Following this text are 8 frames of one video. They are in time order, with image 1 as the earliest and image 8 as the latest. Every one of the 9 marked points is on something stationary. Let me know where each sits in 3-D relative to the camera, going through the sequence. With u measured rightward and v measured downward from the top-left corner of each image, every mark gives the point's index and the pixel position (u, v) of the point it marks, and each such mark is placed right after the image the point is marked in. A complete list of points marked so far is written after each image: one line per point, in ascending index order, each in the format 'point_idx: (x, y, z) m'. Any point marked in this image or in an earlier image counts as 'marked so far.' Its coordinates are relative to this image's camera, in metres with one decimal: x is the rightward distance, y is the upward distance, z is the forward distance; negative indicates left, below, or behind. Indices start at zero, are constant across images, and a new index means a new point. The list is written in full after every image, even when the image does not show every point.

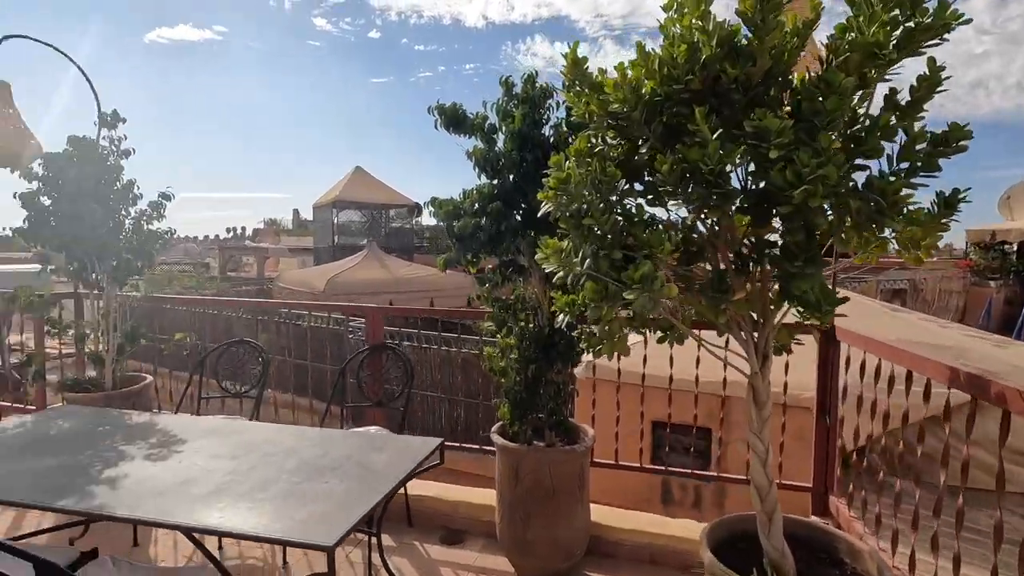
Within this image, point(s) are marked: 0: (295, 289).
0: (-3.9, 0.0, +9.6) m
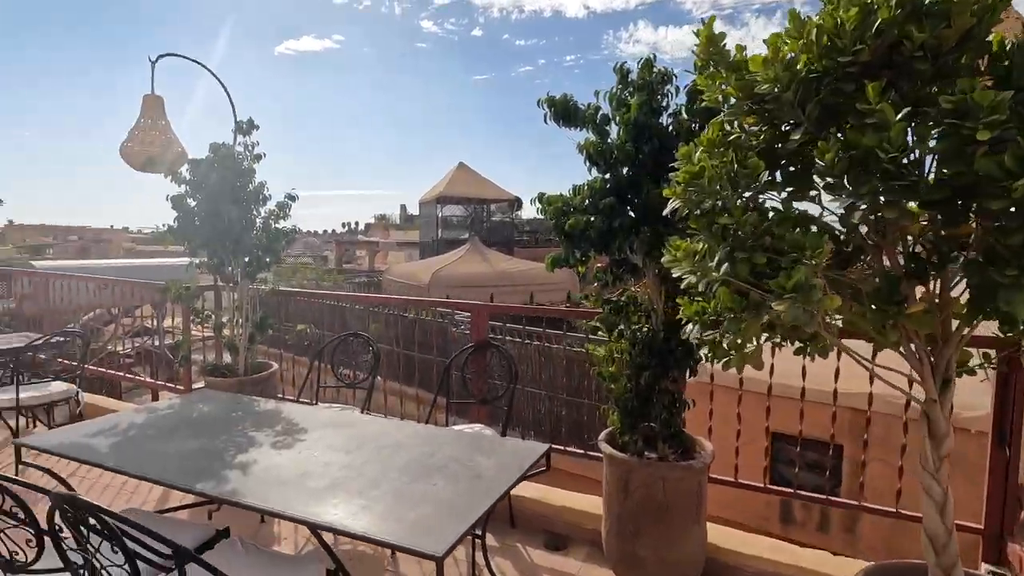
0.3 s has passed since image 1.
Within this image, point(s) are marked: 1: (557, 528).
0: (-2.1, +0.1, +10.1) m
1: (+0.2, -1.1, +2.4) m
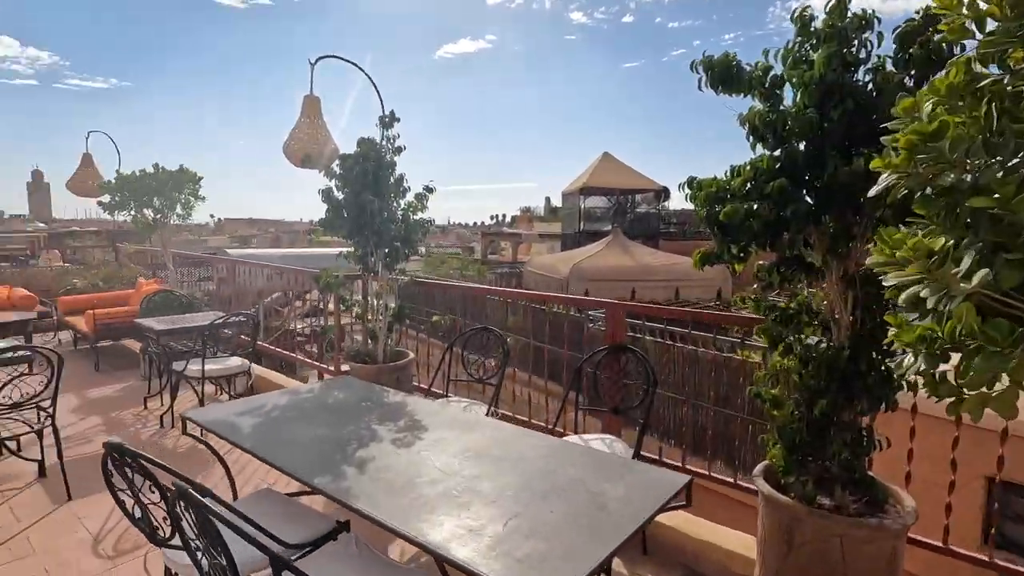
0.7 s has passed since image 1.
0: (+0.6, +0.3, +10.1) m
1: (+0.7, -1.1, +2.1) m
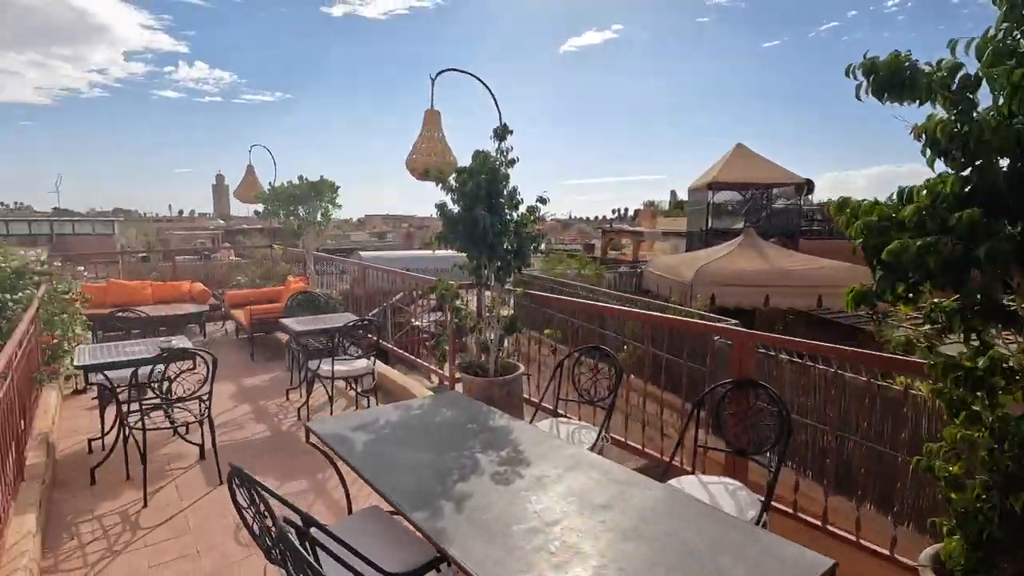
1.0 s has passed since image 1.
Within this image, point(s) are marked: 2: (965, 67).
0: (+2.7, +0.2, +9.6) m
1: (+1.1, -1.2, +1.8) m
2: (+1.0, +0.5, +1.2) m
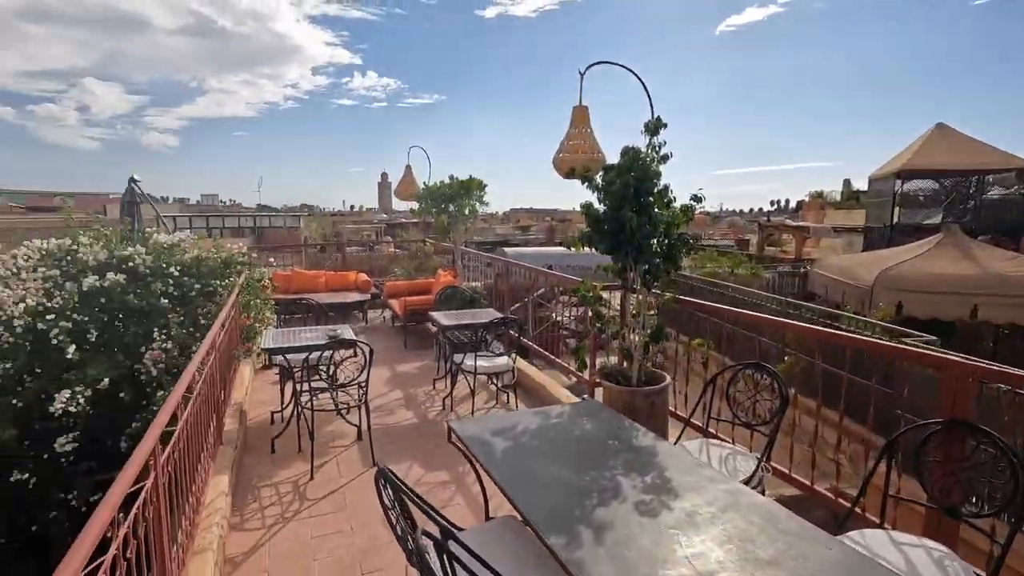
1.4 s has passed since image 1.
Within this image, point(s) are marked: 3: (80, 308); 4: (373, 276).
0: (+5.1, +0.2, +8.4) m
1: (+1.5, -1.3, +1.4) m
2: (+1.3, +0.4, +0.8) m
3: (-4.0, -0.2, +4.9) m
4: (-3.3, +0.3, +12.7) m
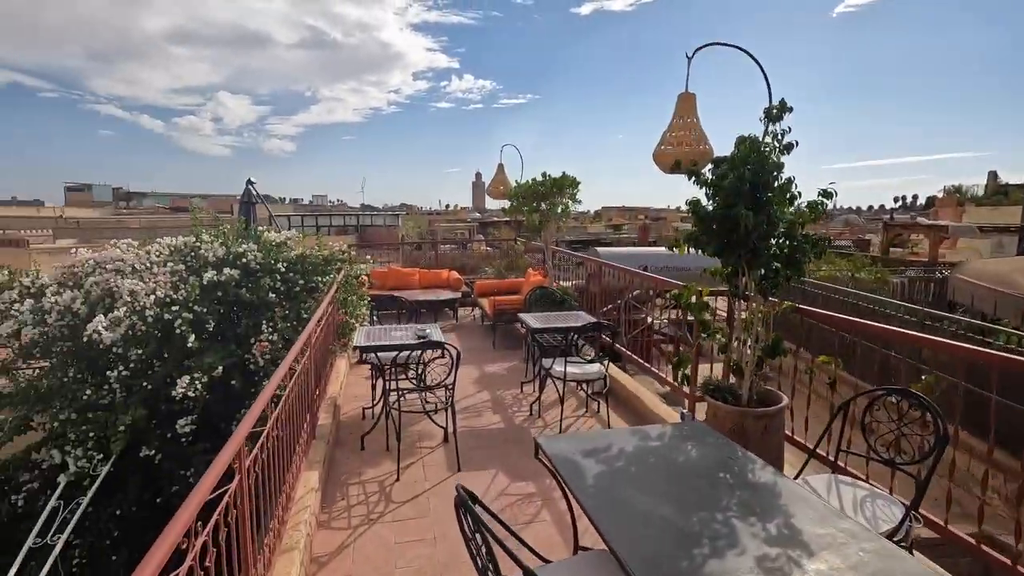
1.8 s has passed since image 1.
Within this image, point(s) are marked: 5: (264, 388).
0: (+6.5, 0.0, +7.3) m
1: (+1.7, -1.3, +0.9) m
2: (+1.4, +0.4, +0.4) m
3: (-3.1, -0.1, +5.3) m
4: (-1.2, +0.3, +12.8) m
5: (-1.0, -0.4, +2.1) m
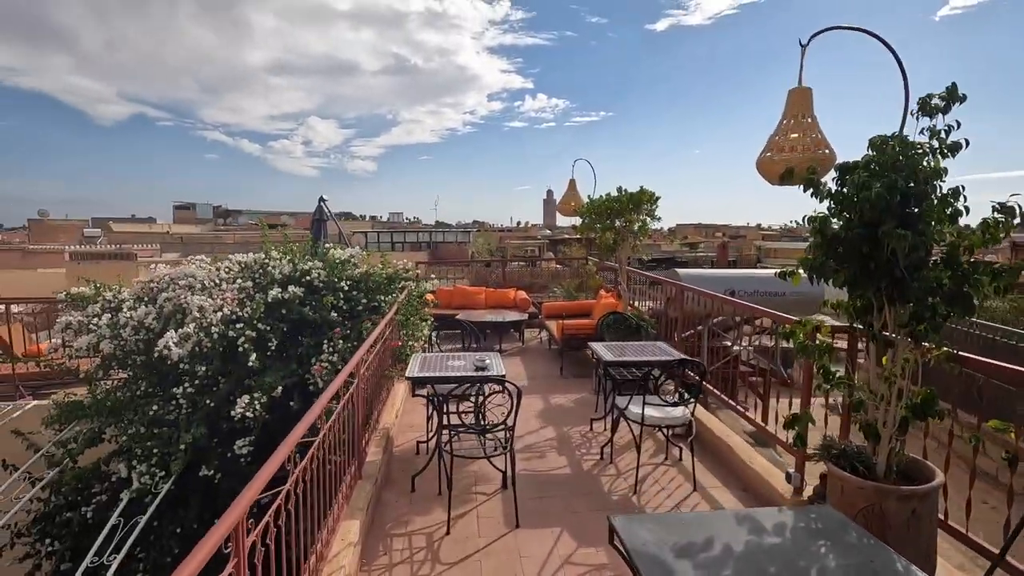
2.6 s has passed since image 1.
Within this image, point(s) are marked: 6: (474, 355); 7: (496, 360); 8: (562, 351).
0: (+7.3, -0.4, +6.0) m
1: (+1.7, -1.5, +0.2) m
2: (+1.4, +0.3, -0.2) m
3: (-2.4, -0.3, +5.2) m
4: (+0.5, -0.1, +12.5) m
5: (-0.8, -0.5, +1.8) m
6: (-0.3, -0.4, +3.6) m
7: (-0.1, -0.5, +3.5) m
8: (+0.6, -0.7, +6.0) m
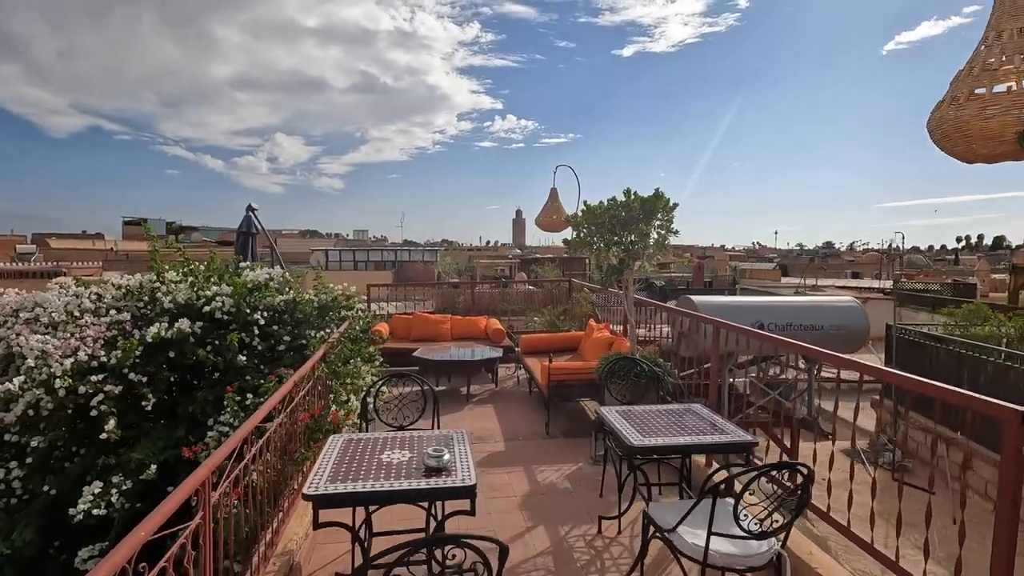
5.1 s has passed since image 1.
0: (+7.0, -0.7, +5.1) m
1: (+1.8, -1.5, -1.0) m
2: (+1.5, +0.2, -1.4) m
3: (-2.6, -0.5, +3.8) m
4: (-0.1, -0.6, +11.2) m
5: (-0.8, -0.6, +0.5) m
6: (-0.4, -0.6, +2.3) m
7: (-0.2, -0.7, +2.1) m
8: (+0.3, -1.0, +4.7) m
